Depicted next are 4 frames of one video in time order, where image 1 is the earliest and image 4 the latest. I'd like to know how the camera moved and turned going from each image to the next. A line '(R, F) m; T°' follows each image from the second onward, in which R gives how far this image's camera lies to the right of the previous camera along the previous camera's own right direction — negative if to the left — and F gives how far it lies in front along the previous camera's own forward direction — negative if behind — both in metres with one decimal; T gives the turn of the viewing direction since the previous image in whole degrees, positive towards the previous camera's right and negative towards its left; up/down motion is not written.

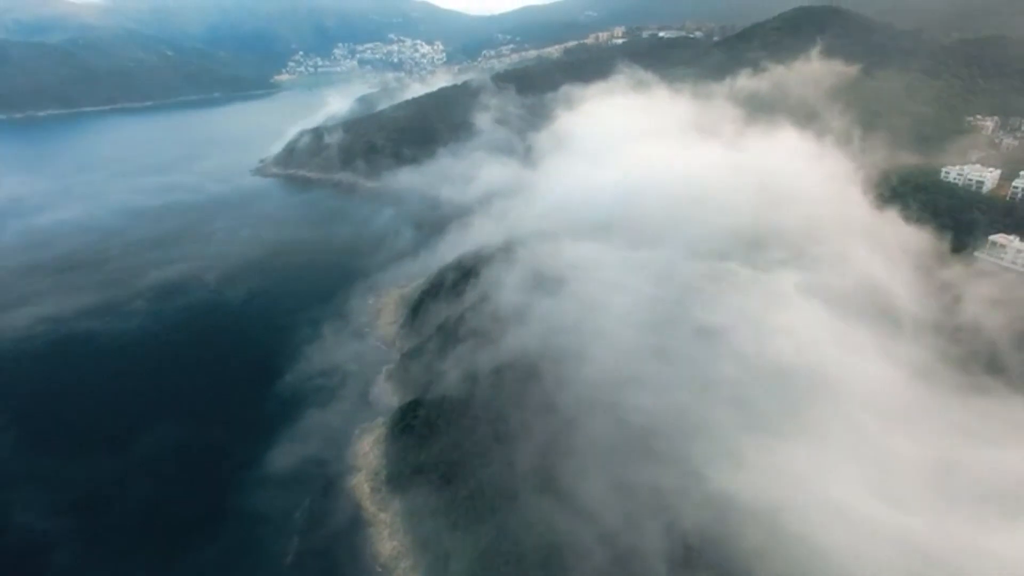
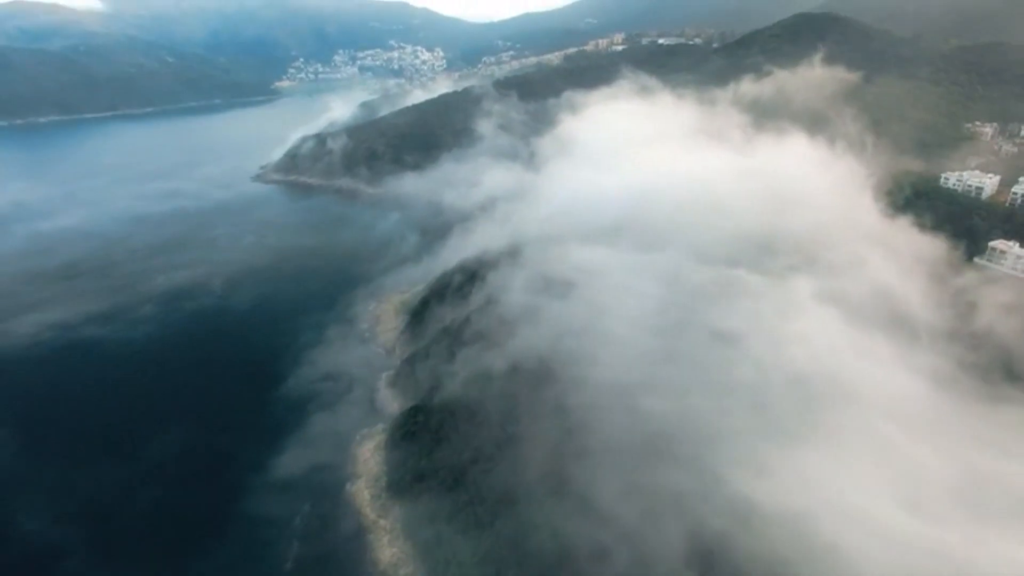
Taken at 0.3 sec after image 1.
(+2.3, -3.6) m; 0°
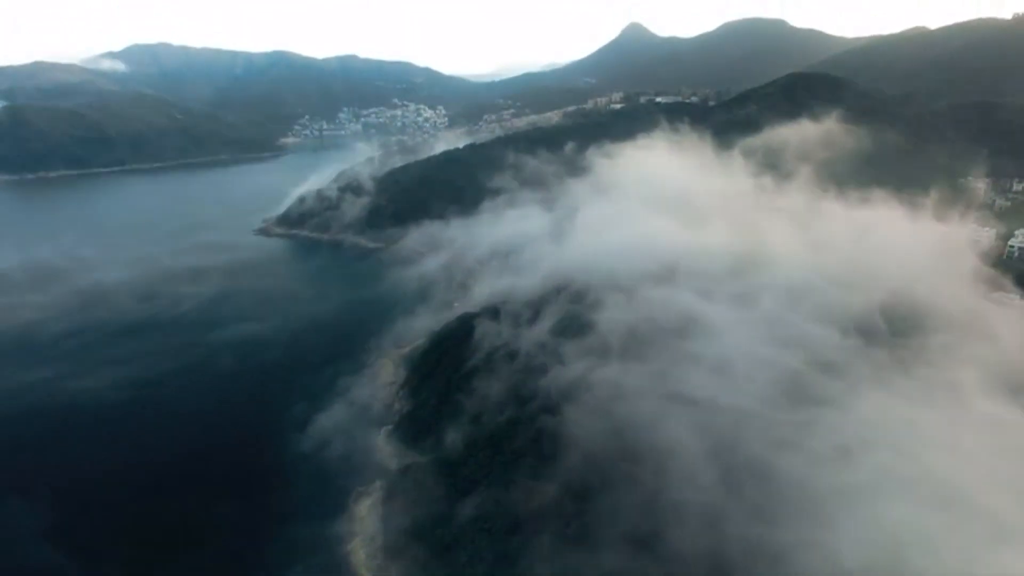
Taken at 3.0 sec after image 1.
(0.0, -0.1) m; 0°
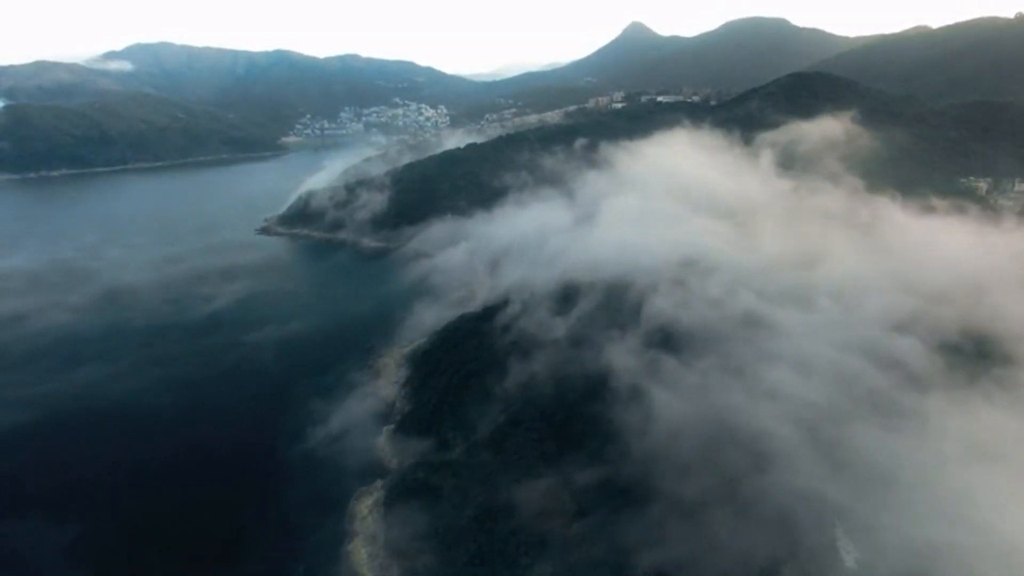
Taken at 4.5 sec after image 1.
(0.0, 0.0) m; 0°
